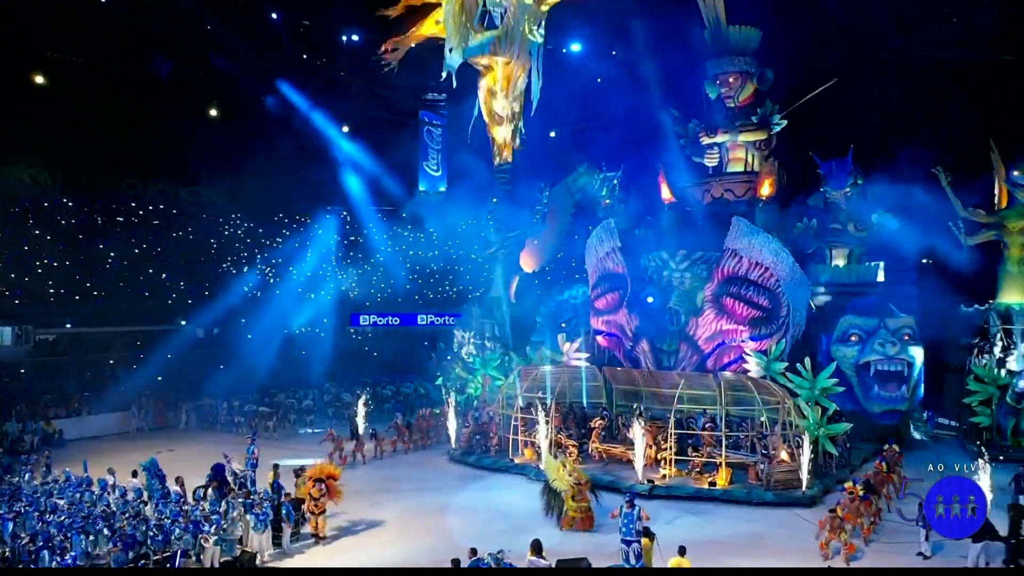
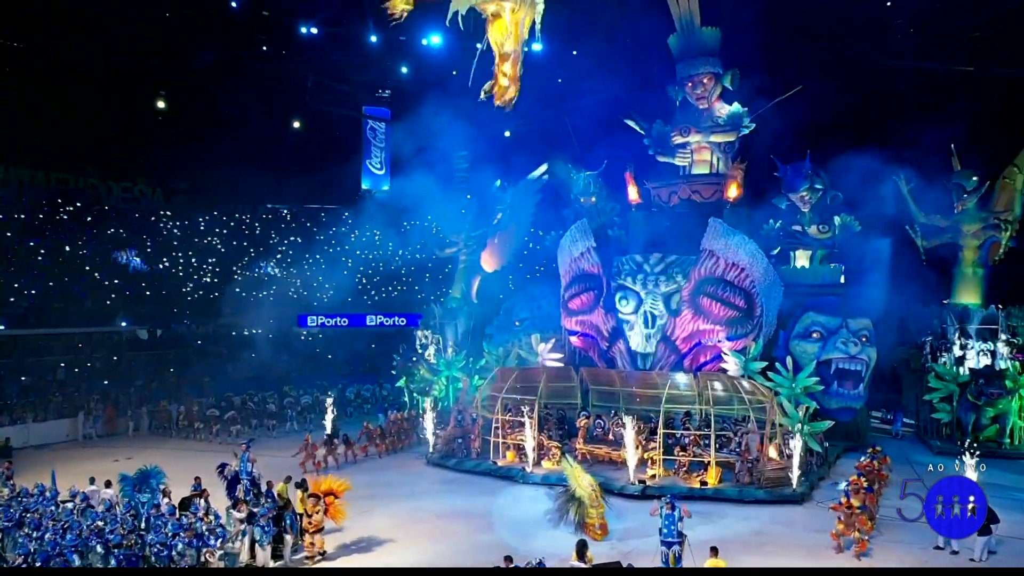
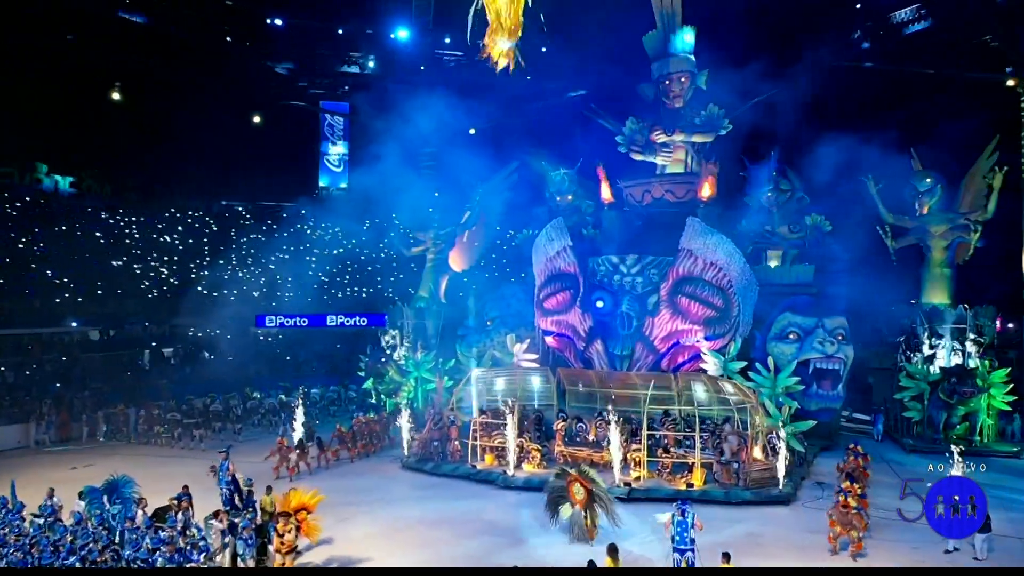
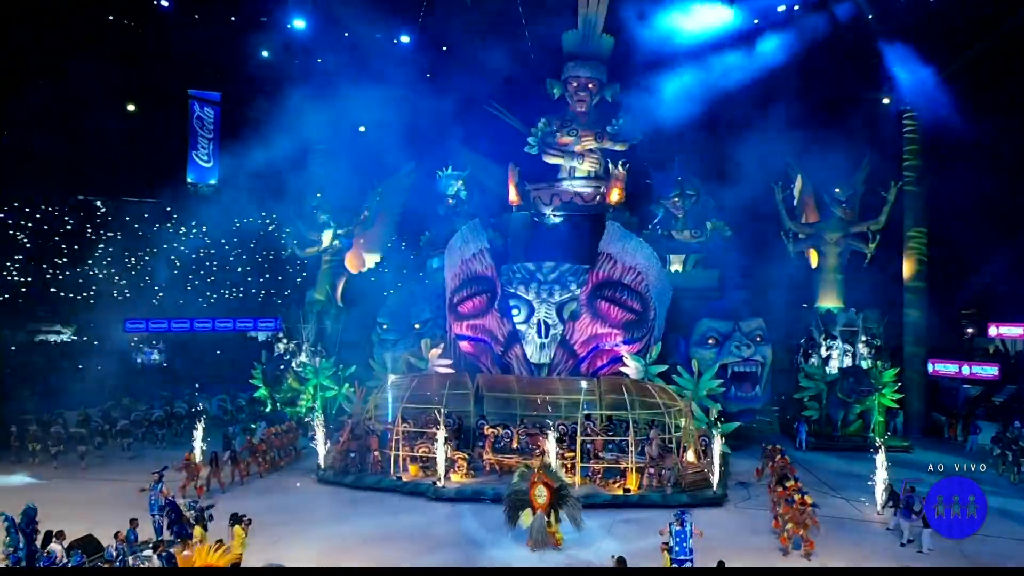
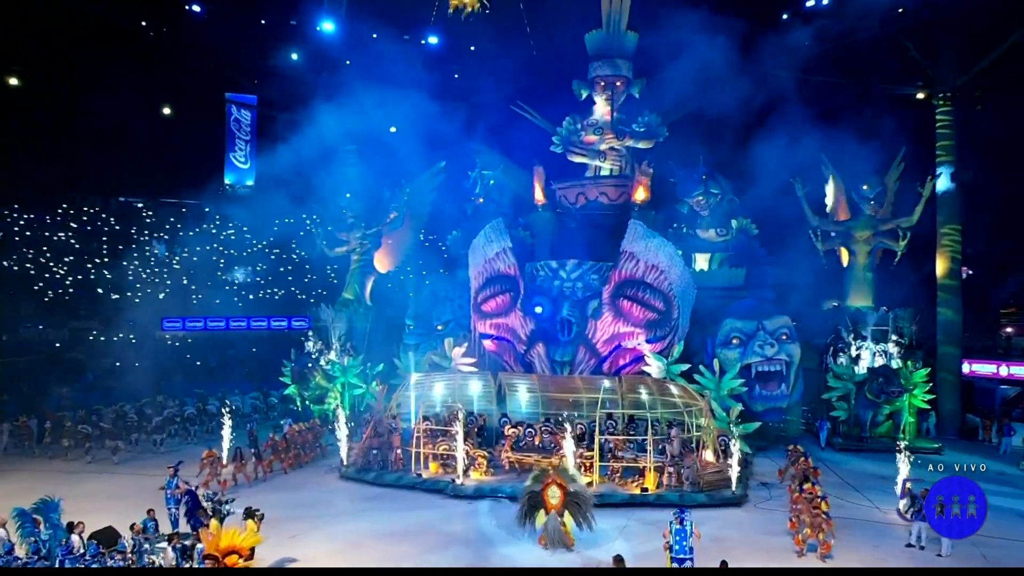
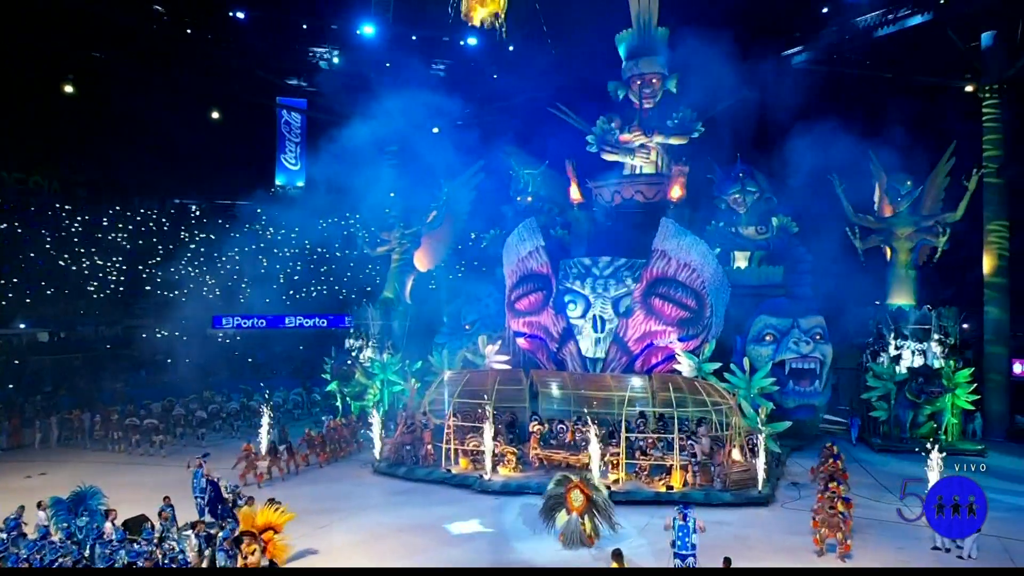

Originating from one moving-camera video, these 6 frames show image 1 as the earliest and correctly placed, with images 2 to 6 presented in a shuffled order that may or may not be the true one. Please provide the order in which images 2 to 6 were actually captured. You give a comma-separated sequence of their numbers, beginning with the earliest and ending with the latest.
2, 3, 6, 5, 4
